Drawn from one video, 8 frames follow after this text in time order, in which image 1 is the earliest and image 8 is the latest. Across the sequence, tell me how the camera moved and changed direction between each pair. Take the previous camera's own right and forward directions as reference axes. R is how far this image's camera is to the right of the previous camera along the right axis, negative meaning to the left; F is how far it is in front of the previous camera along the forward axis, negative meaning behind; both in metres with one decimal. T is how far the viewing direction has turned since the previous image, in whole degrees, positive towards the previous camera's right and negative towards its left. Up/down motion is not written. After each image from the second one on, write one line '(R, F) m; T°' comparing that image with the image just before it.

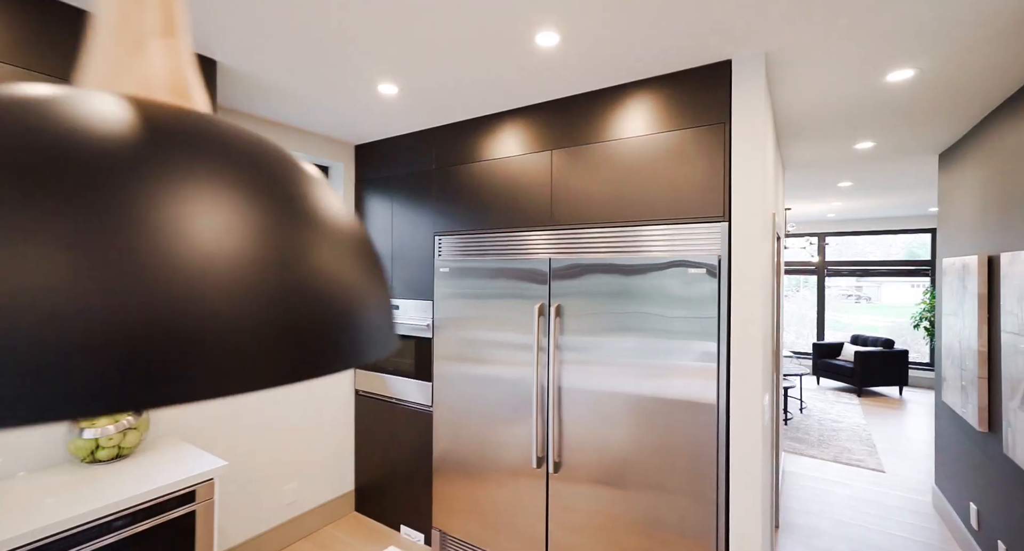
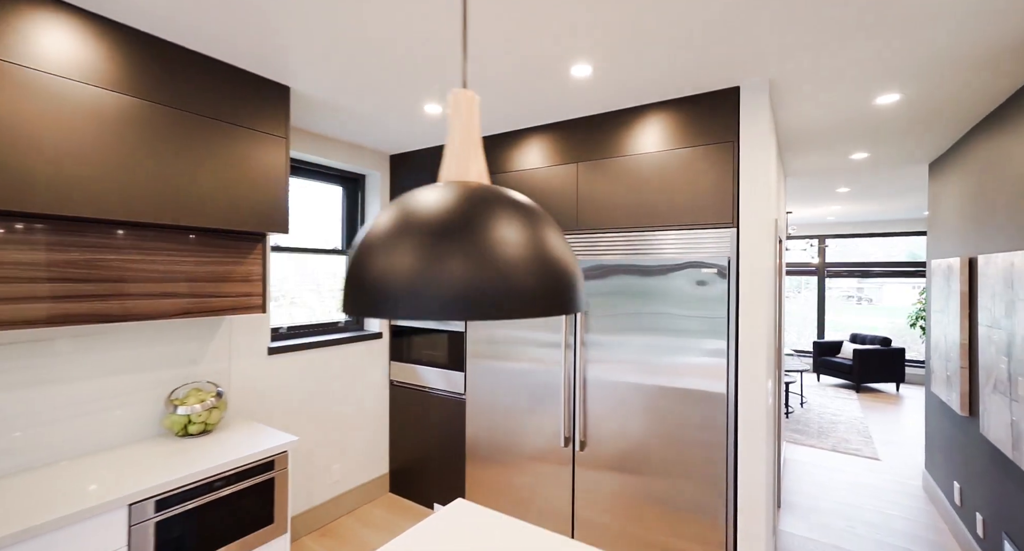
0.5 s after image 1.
(-0.2, -0.3) m; 0°
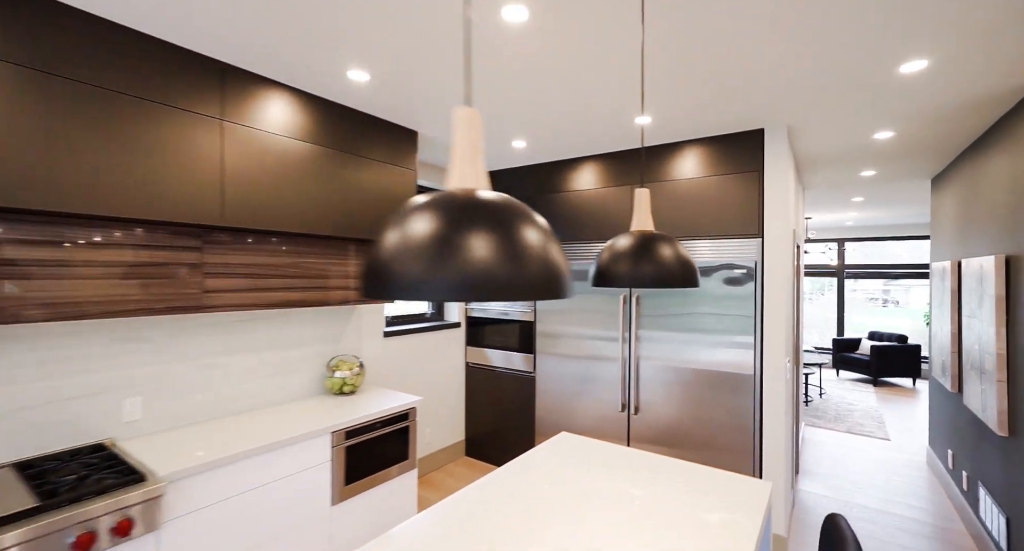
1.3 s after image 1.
(-0.4, -0.7) m; -2°
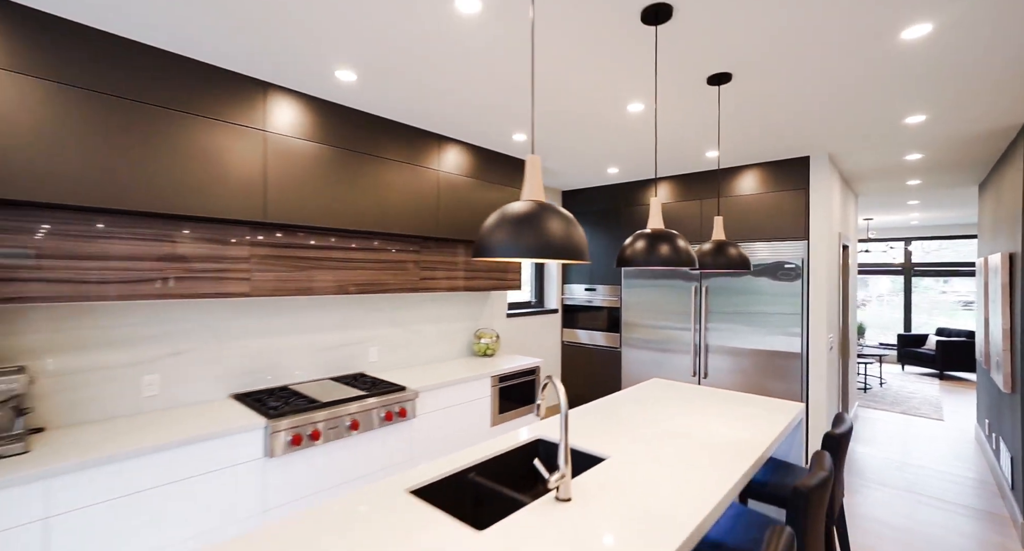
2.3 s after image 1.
(-0.4, -1.1) m; -7°
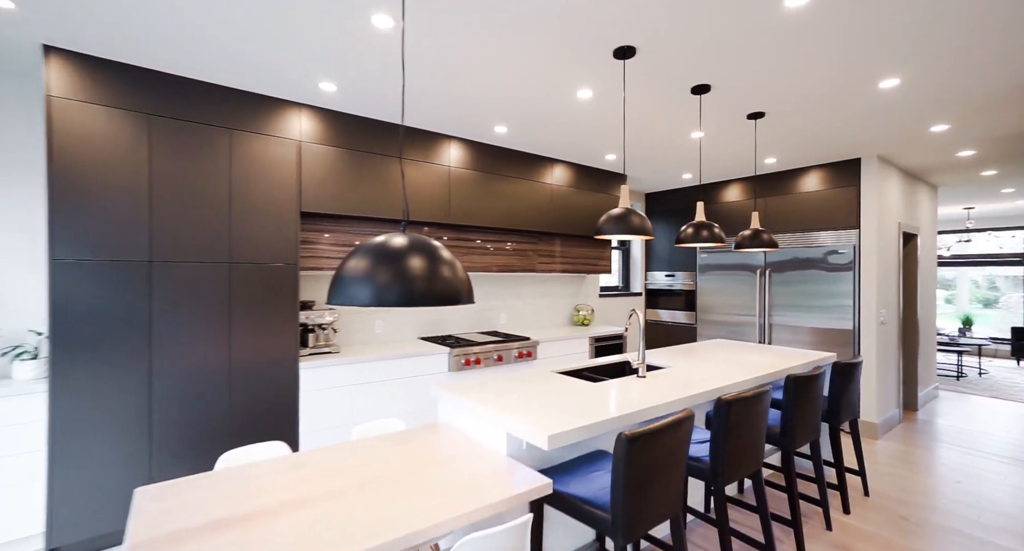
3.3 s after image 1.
(-0.1, -1.2) m; -10°
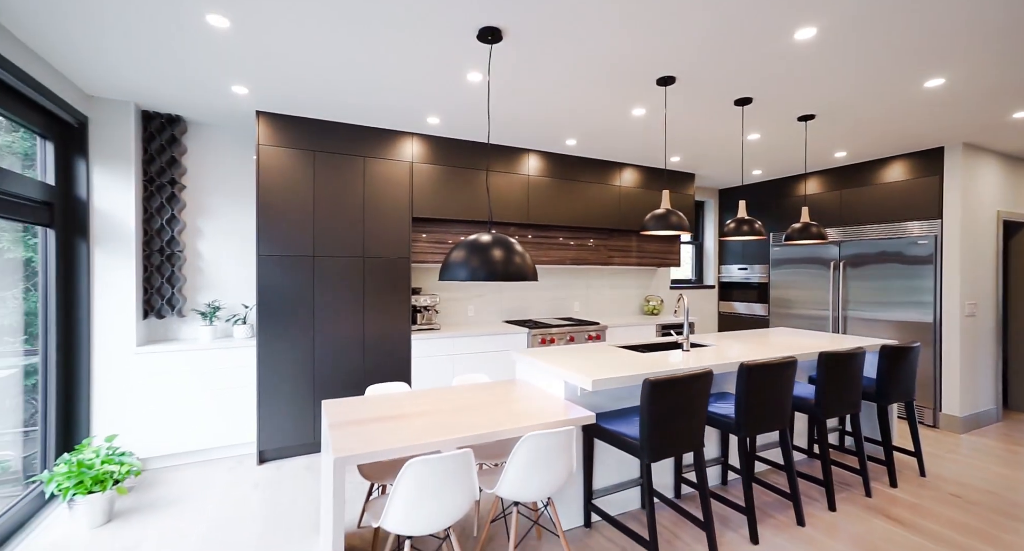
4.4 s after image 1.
(+0.2, -0.6) m; -11°
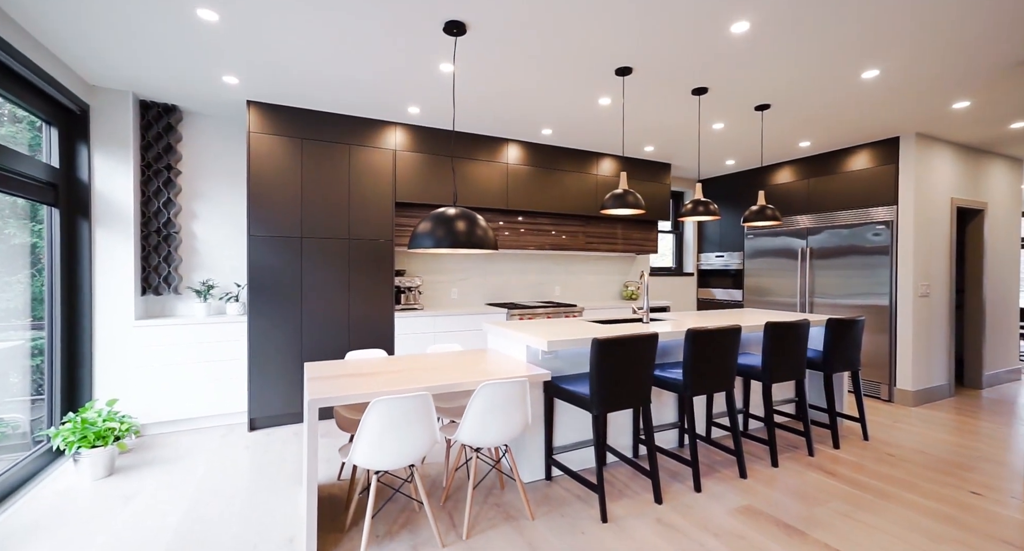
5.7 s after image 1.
(+0.2, -0.2) m; 0°
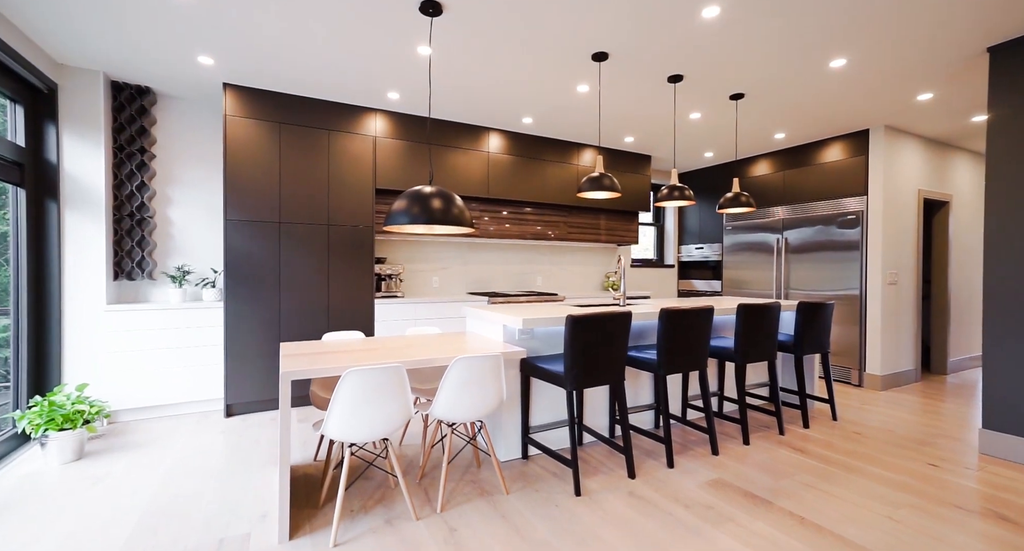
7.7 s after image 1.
(+0.1, 0.0) m; +2°
